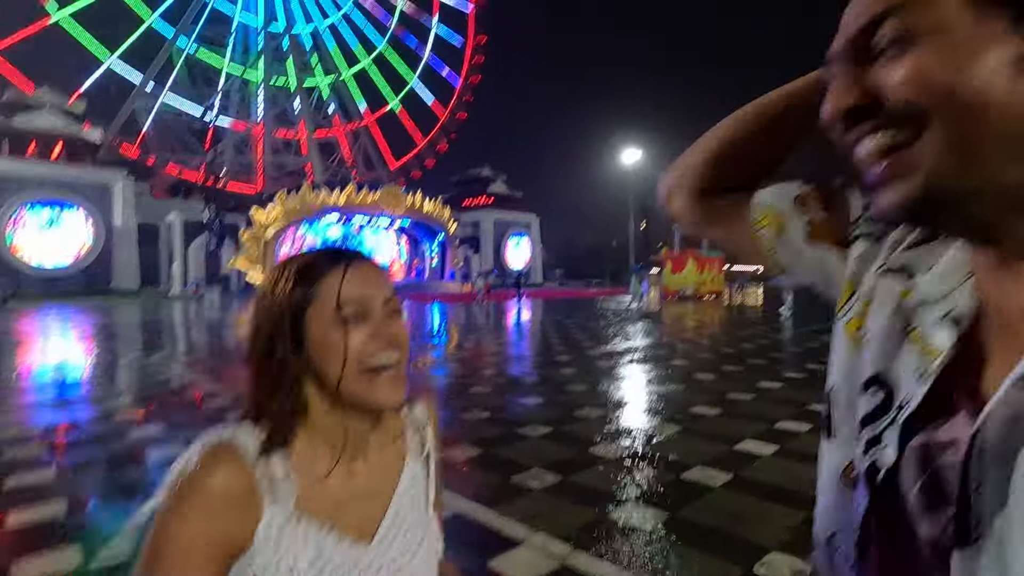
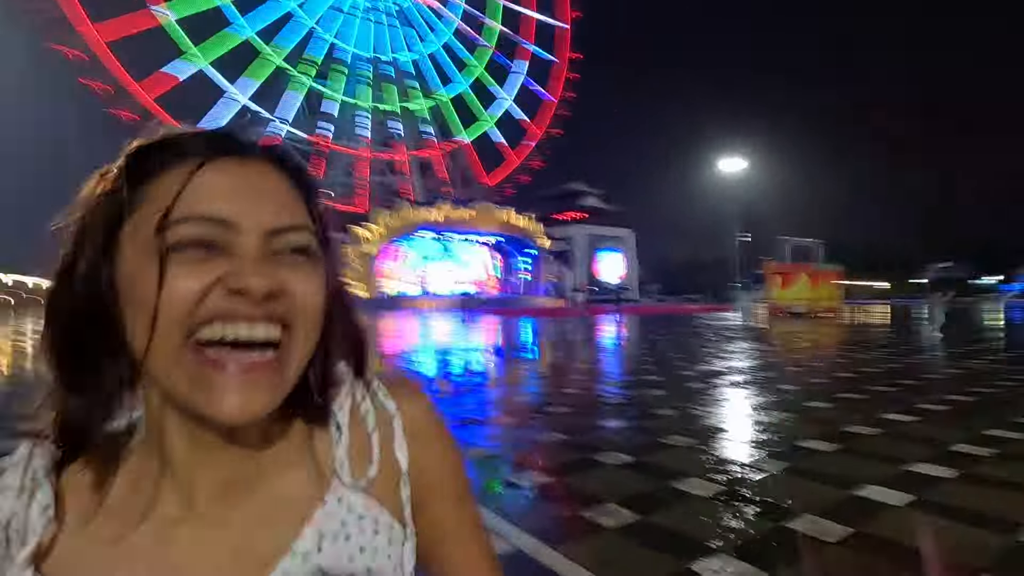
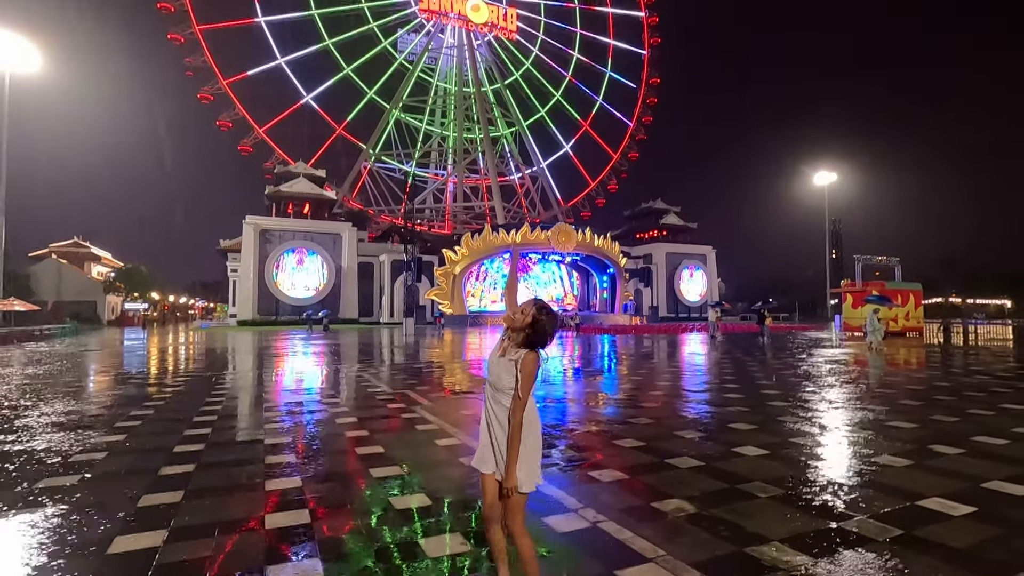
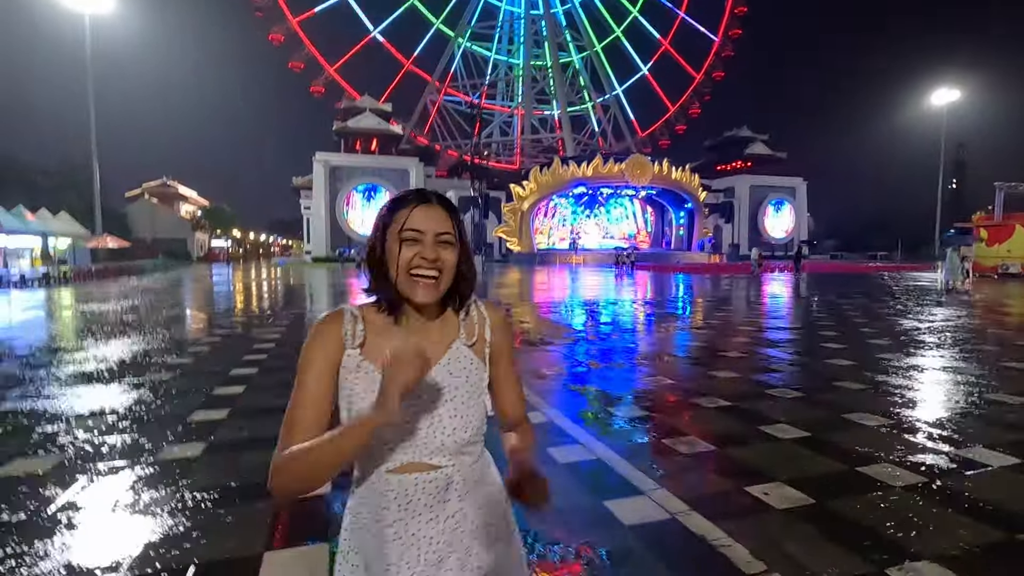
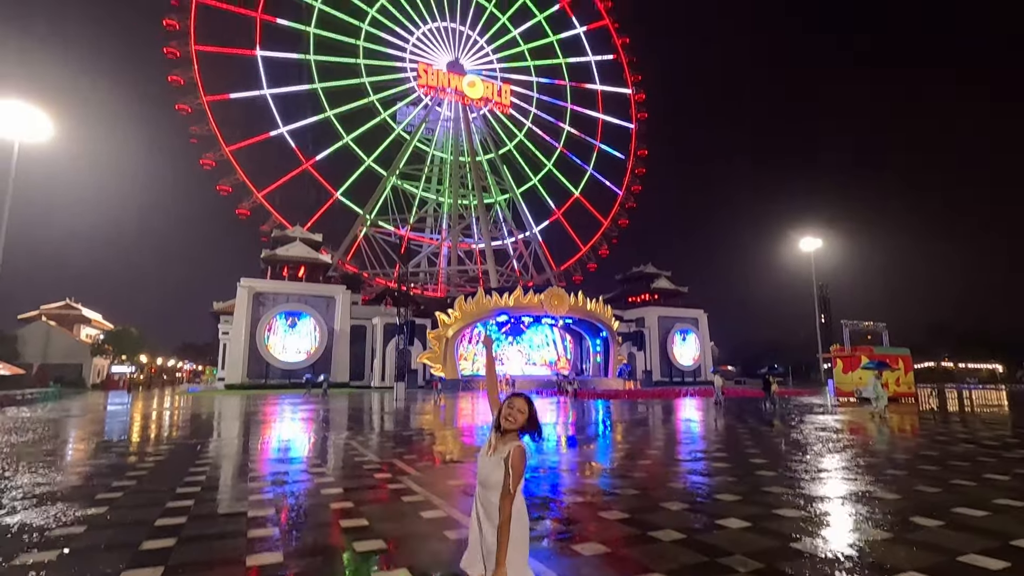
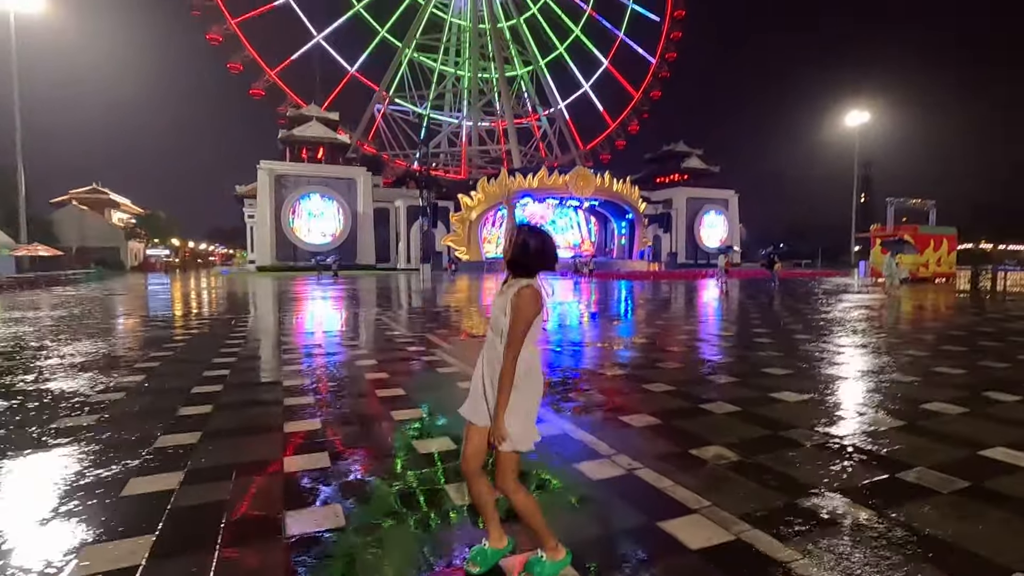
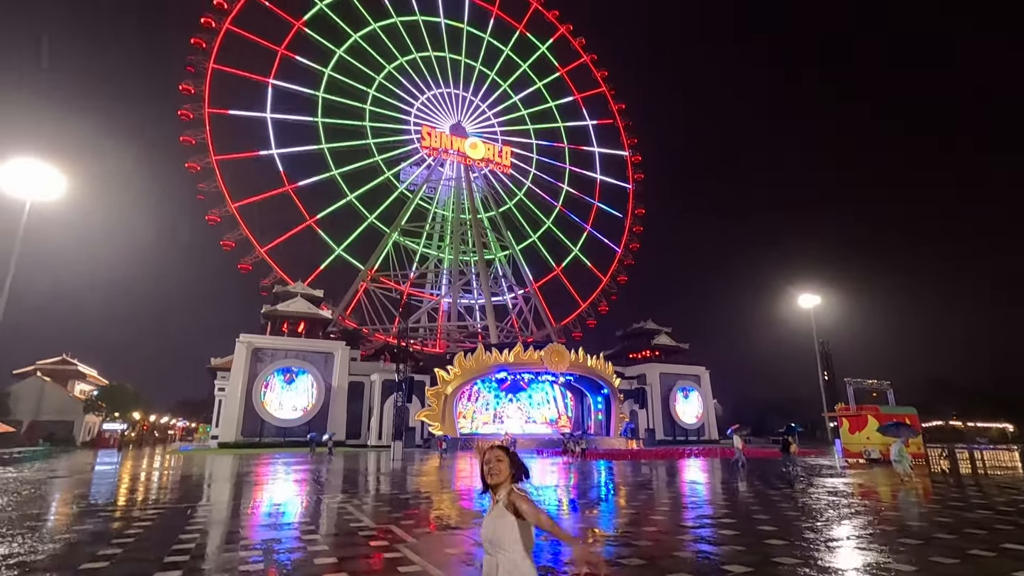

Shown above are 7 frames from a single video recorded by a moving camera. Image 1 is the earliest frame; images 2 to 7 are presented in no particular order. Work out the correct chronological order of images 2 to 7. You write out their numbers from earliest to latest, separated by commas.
2, 4, 6, 3, 5, 7
